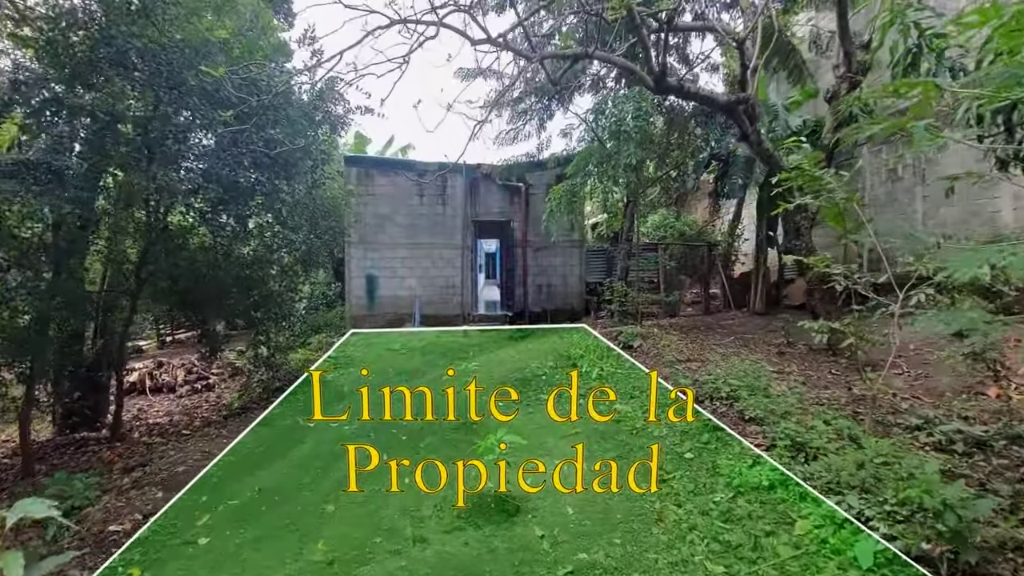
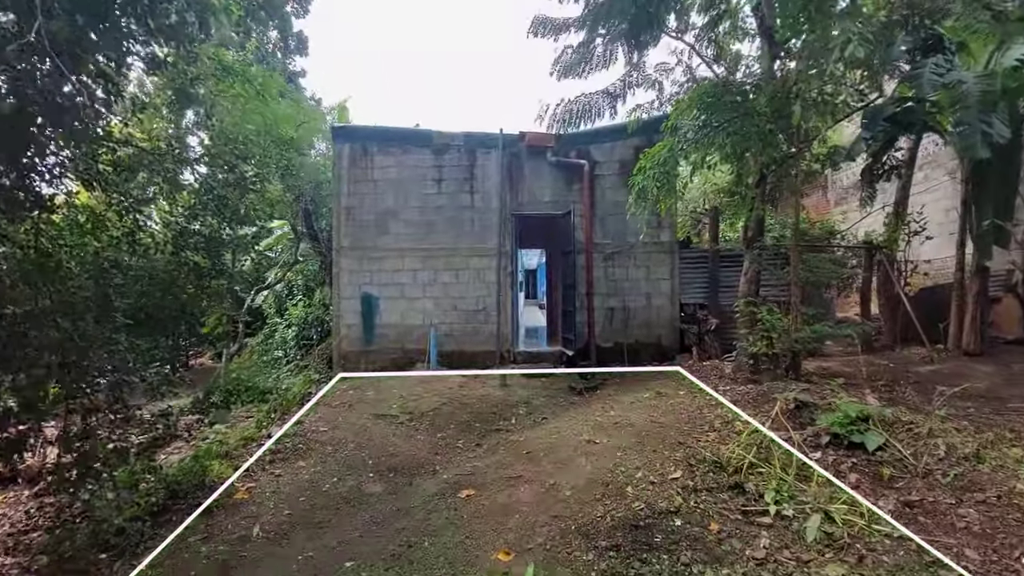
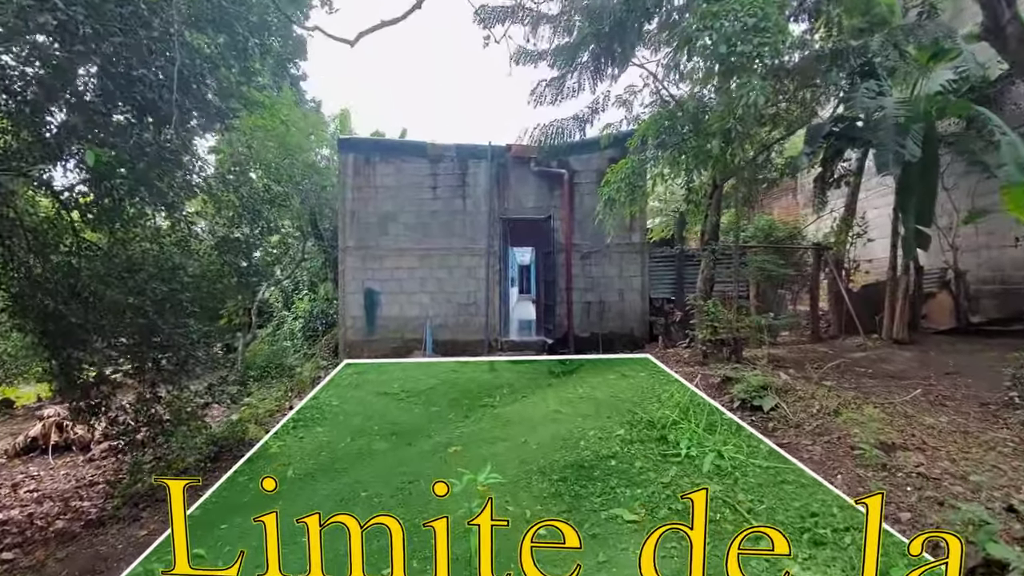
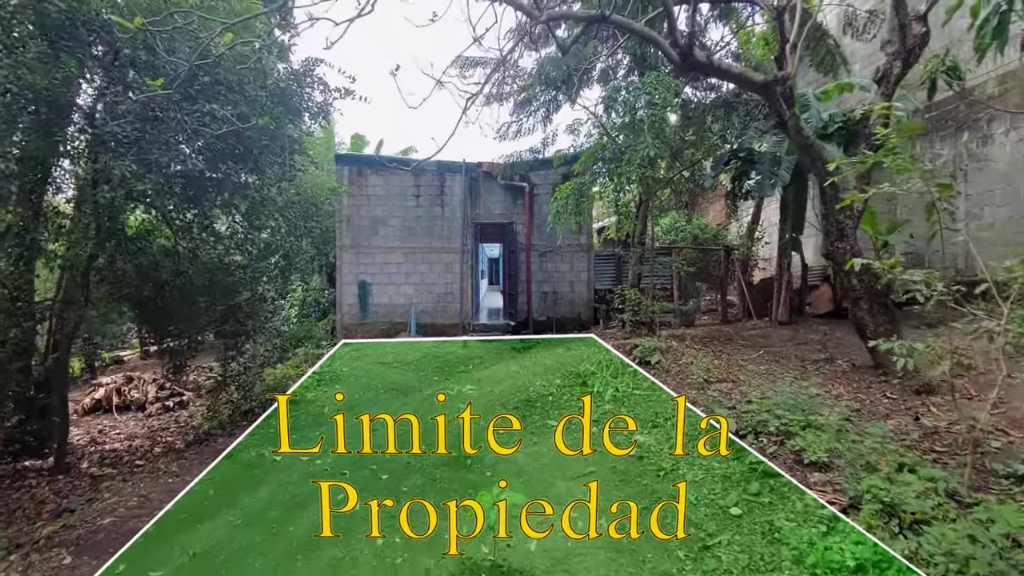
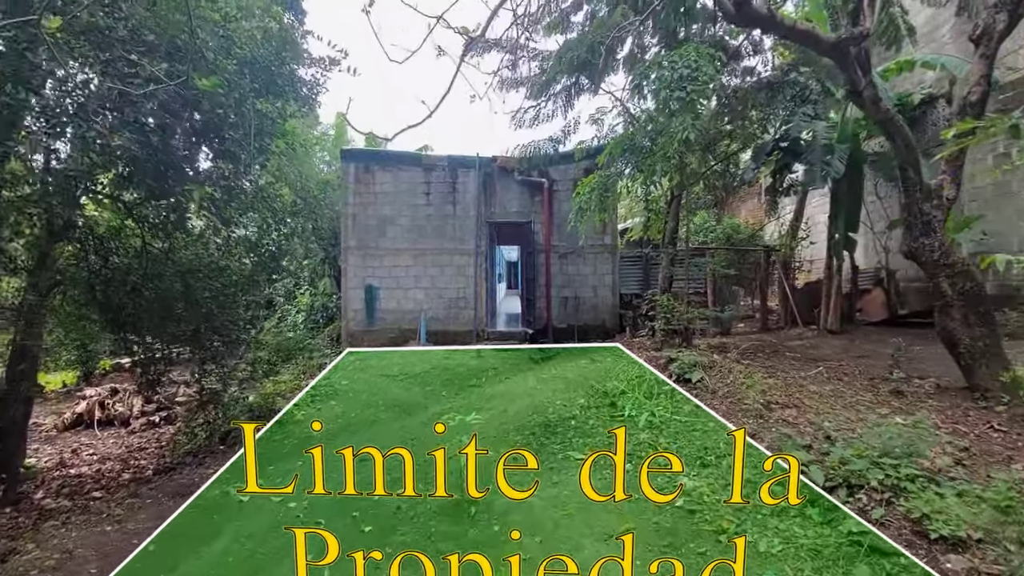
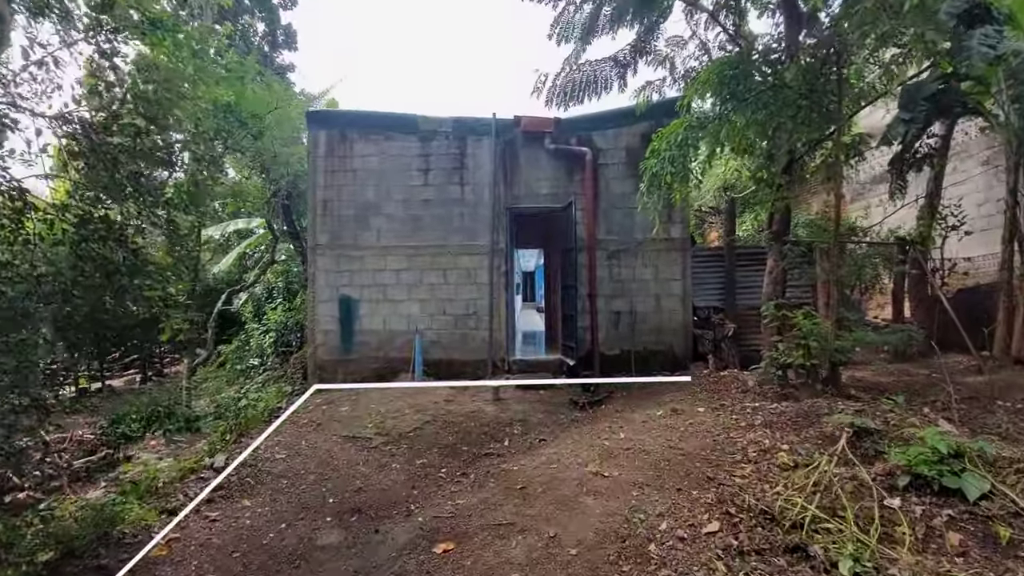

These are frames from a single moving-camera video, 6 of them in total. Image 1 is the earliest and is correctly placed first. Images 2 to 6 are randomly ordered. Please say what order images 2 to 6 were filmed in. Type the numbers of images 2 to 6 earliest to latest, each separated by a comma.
4, 5, 3, 2, 6
